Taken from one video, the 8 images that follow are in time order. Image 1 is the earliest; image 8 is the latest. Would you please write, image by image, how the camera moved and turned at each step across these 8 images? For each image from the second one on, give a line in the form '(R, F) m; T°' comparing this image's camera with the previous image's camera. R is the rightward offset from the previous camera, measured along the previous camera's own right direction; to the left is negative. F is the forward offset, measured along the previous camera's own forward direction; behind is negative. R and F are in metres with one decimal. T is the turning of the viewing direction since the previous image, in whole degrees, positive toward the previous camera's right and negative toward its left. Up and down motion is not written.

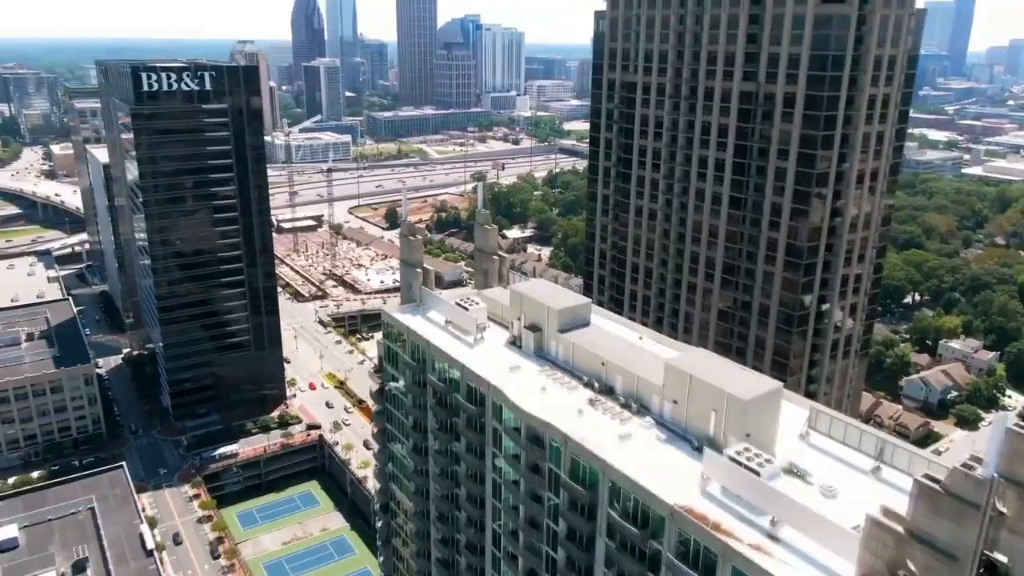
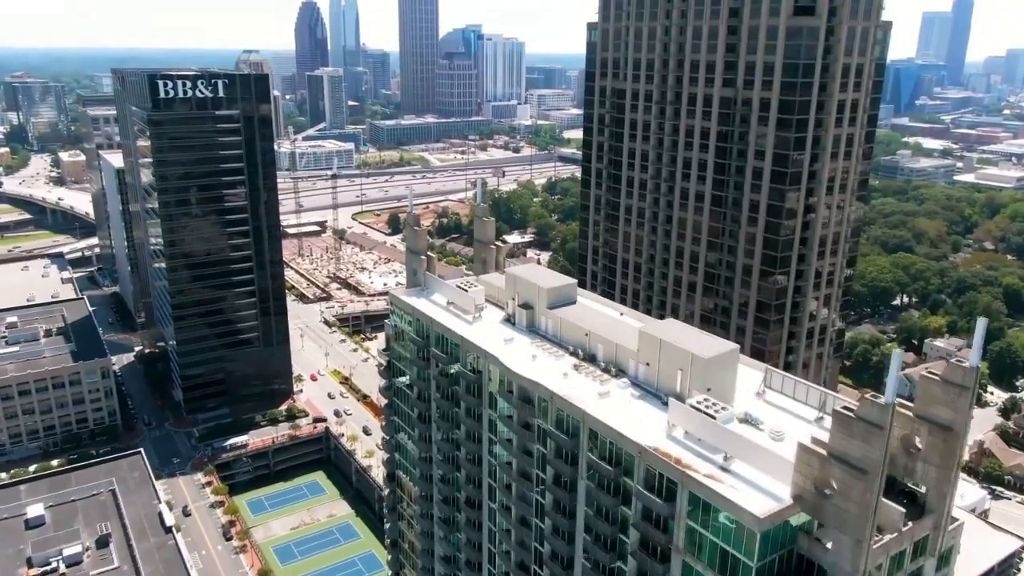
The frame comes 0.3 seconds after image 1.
(+0.3, -4.3) m; 0°
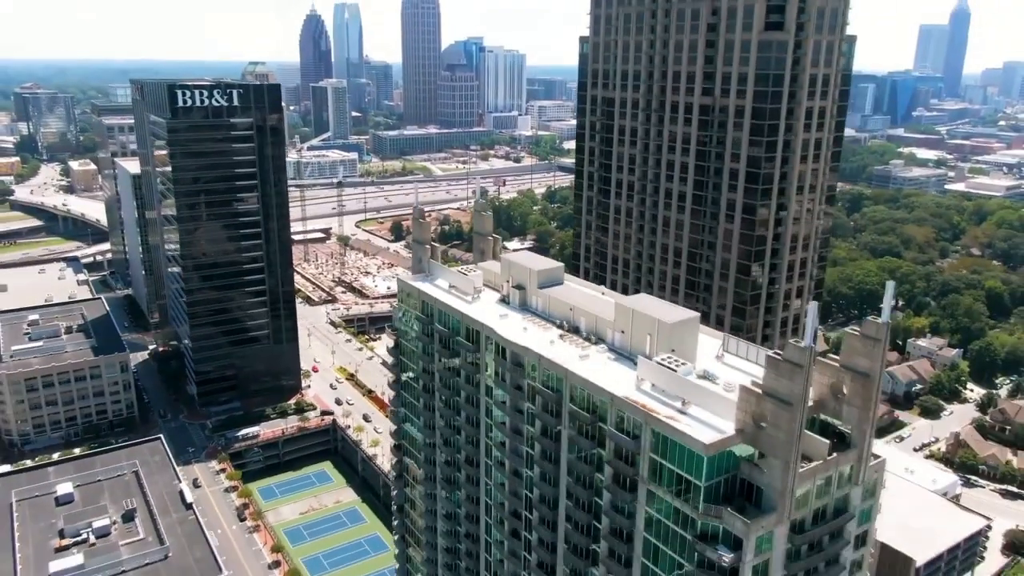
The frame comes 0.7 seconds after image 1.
(+0.4, -5.3) m; 0°
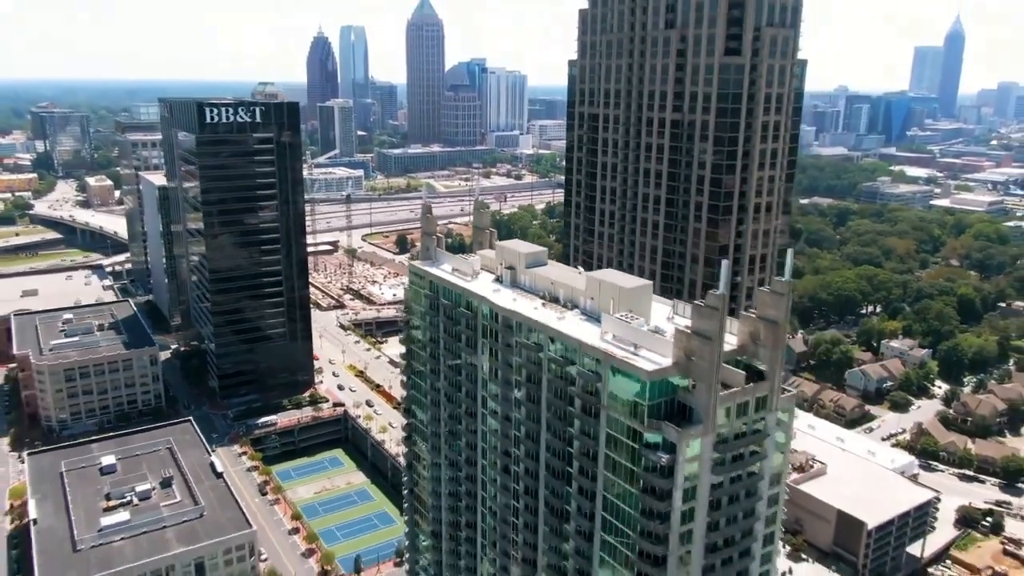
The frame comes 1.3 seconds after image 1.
(+0.7, -9.4) m; 0°
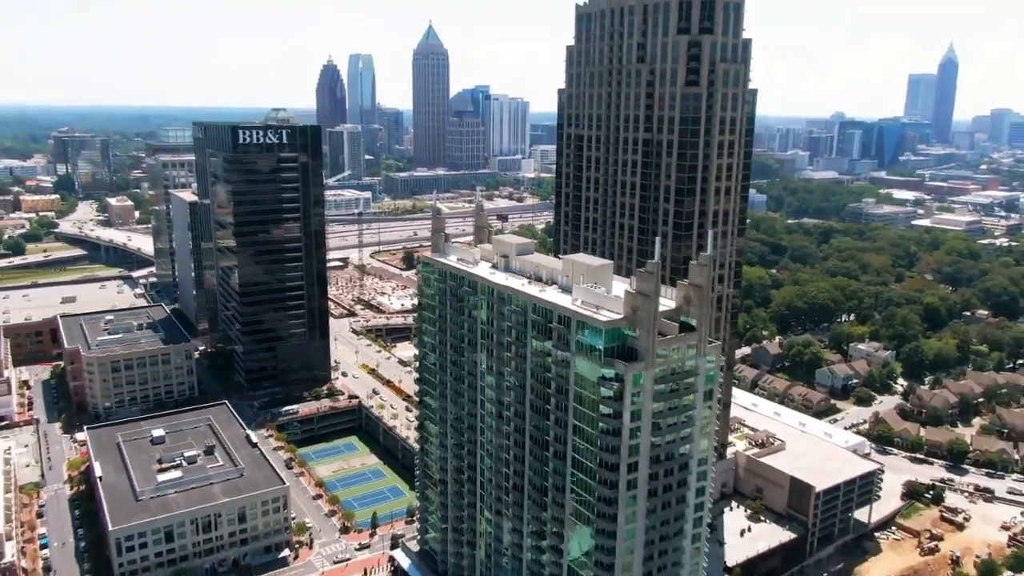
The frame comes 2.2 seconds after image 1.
(+0.9, -13.3) m; 0°
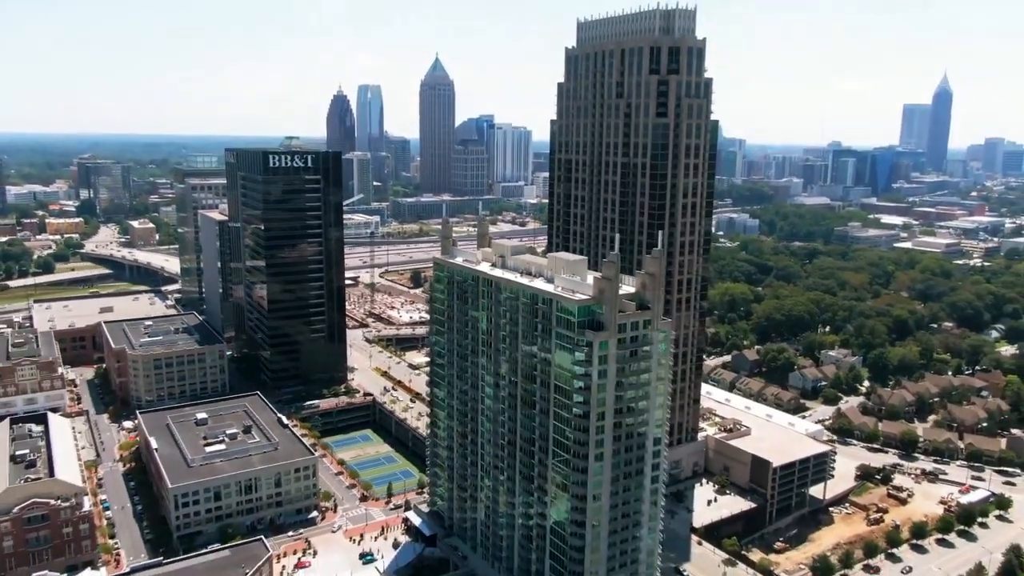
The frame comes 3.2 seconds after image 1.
(+1.0, -14.9) m; 0°
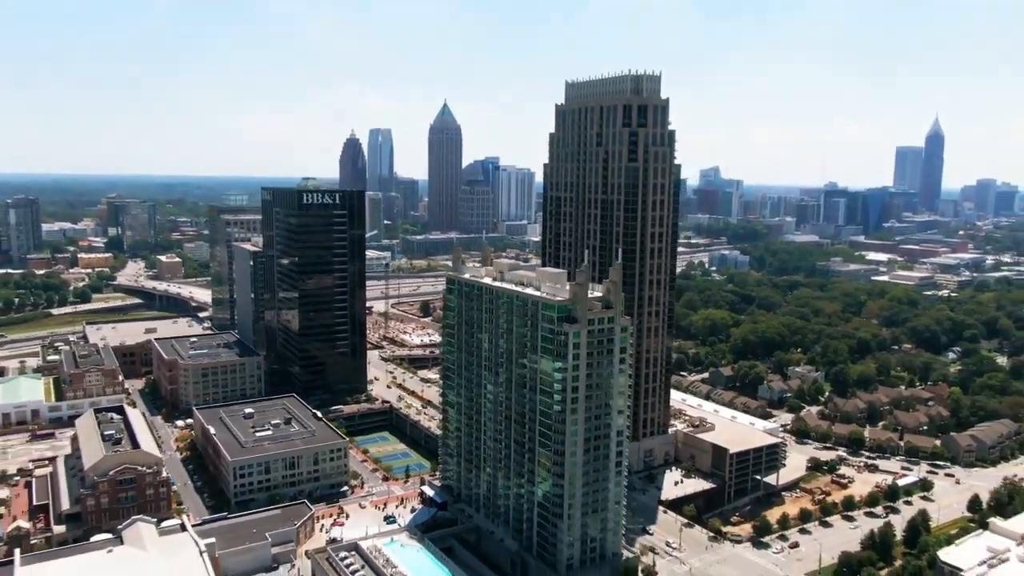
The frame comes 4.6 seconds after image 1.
(+1.2, -21.4) m; 0°
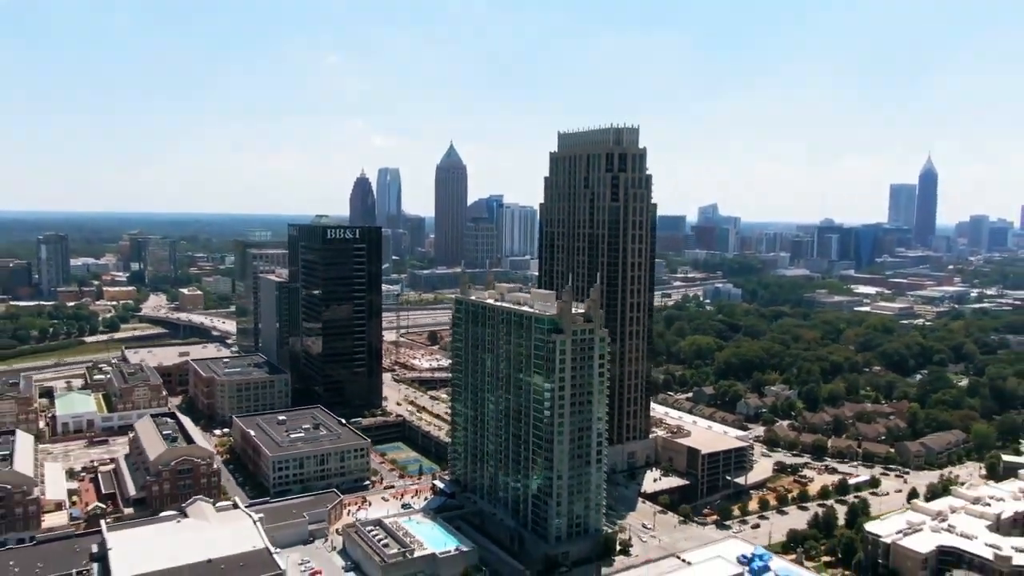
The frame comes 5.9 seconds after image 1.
(+1.0, -20.0) m; 0°
